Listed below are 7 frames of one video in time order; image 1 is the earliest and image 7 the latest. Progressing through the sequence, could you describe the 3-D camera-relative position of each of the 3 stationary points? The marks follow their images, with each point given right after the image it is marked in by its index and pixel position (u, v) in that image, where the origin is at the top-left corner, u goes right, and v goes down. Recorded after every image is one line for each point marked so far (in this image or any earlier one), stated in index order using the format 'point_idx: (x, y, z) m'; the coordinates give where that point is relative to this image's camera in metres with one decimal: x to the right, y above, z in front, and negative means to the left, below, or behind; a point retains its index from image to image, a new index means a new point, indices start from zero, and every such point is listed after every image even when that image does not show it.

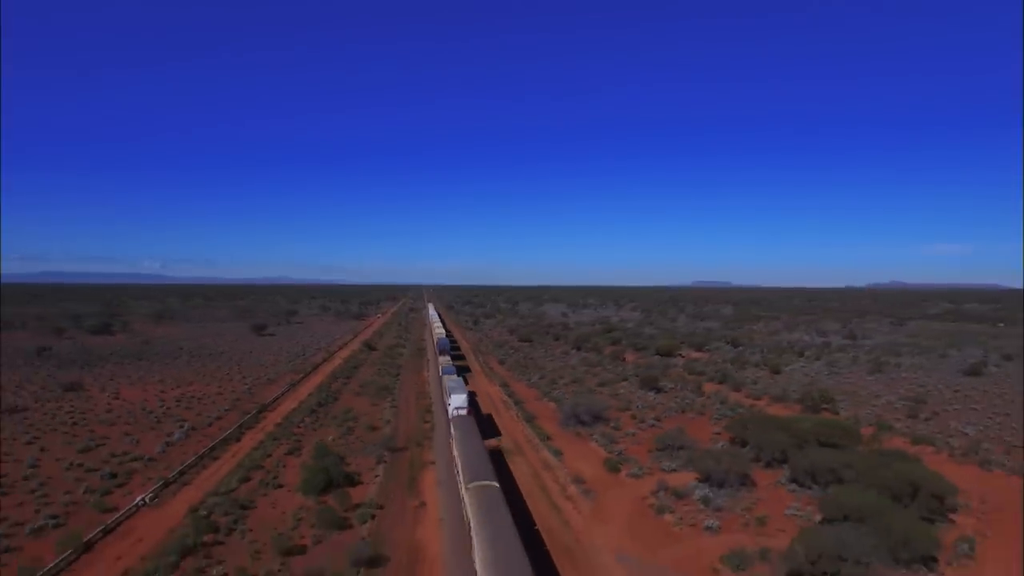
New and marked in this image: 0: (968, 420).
0: (+10.1, -2.9, +12.9) m
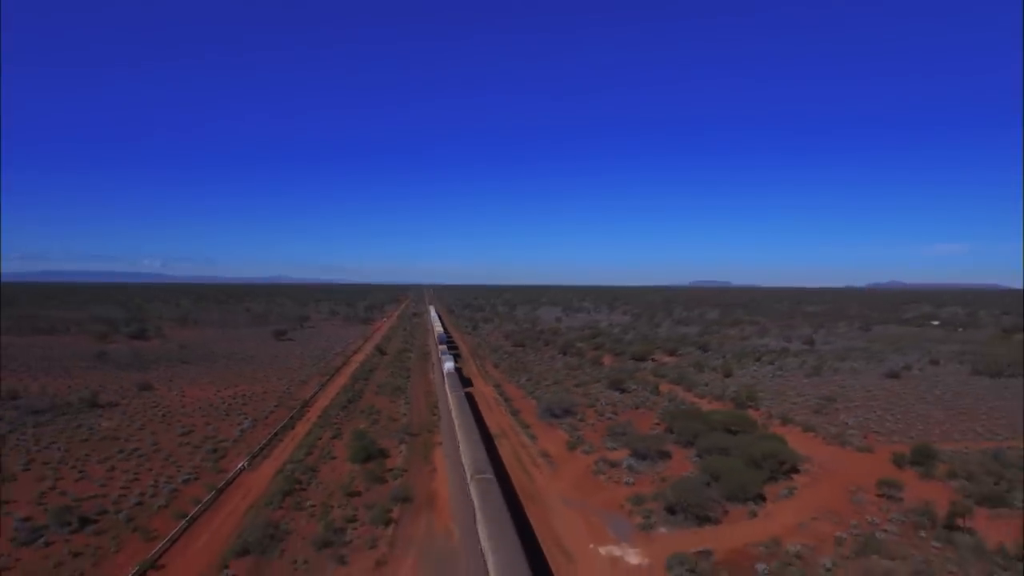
0: (+9.8, -3.6, +16.6) m
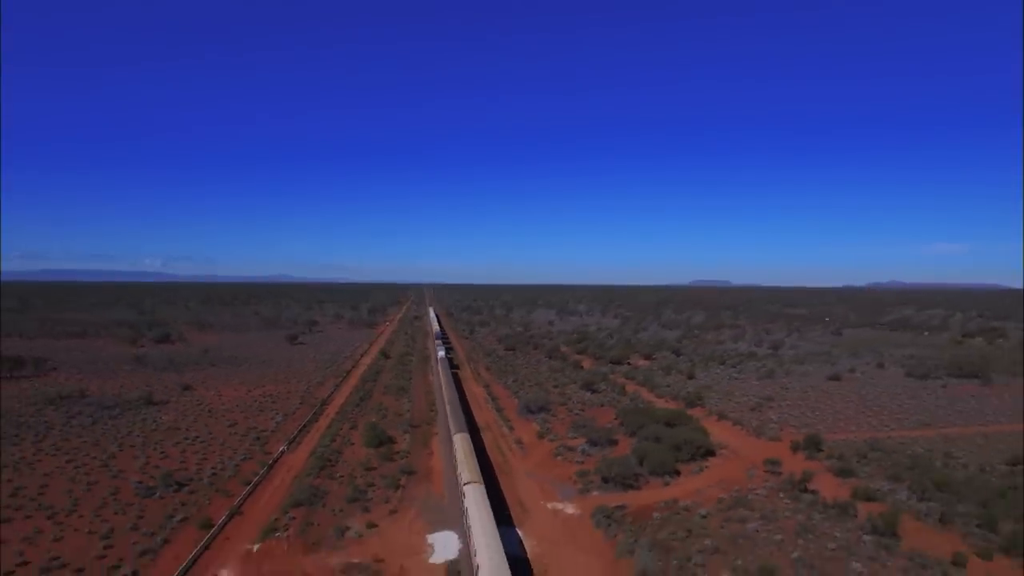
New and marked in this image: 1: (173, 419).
0: (+9.3, -4.2, +20.0) m
1: (-10.5, -4.1, +18.3) m
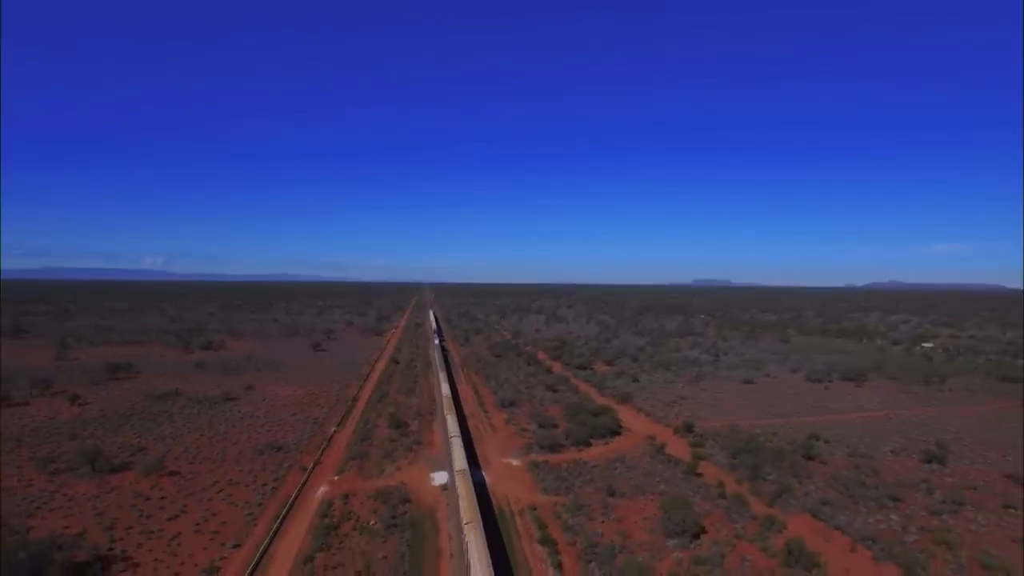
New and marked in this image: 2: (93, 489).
0: (+8.3, -5.6, +27.7) m
1: (-11.5, -5.4, +25.9) m
2: (-11.1, -5.3, +15.6) m
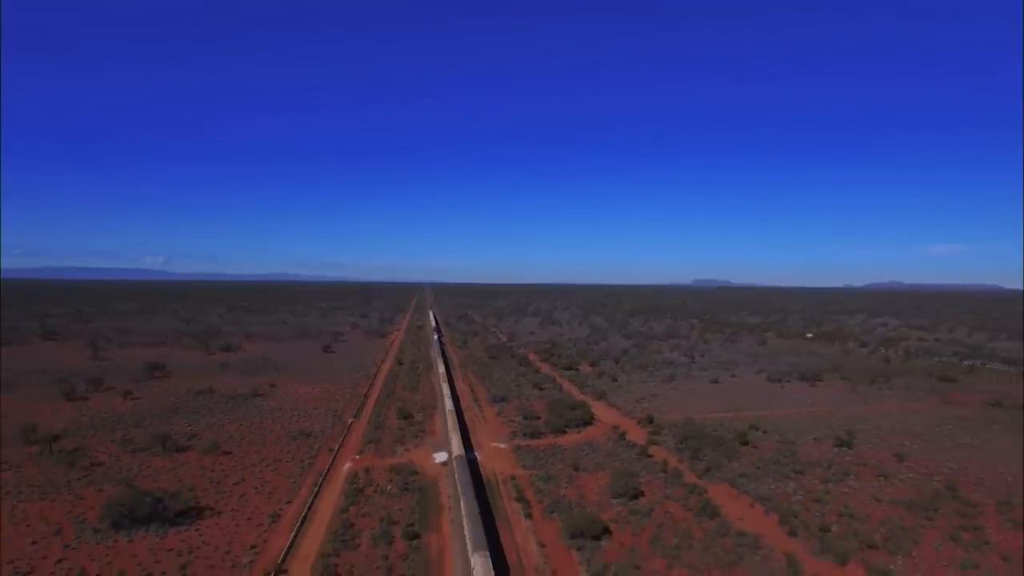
0: (+7.8, -6.2, +31.9) m
1: (-12.0, -6.0, +30.2) m
2: (-11.6, -5.9, +19.8) m
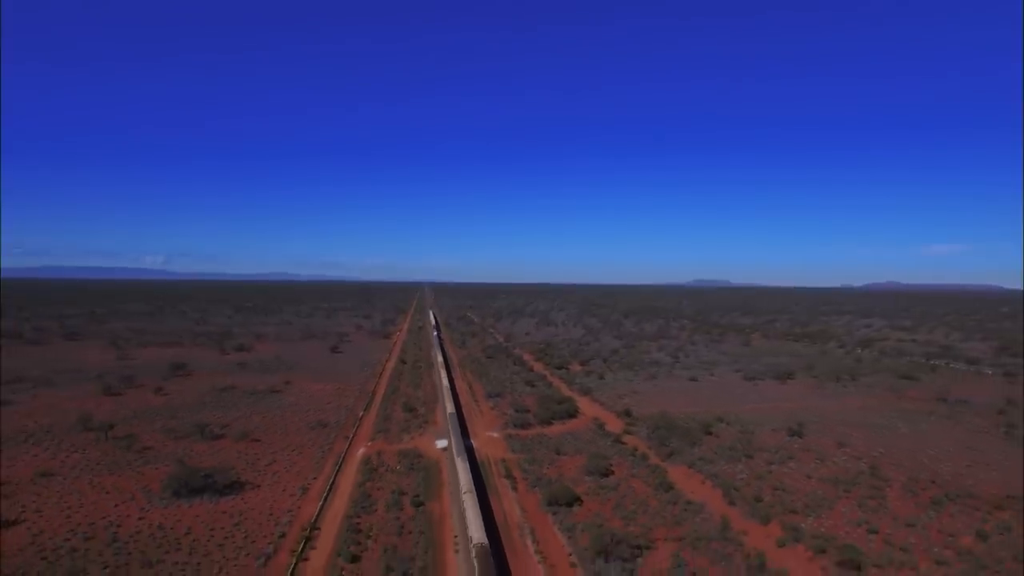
0: (+7.4, -6.6, +35.2) m
1: (-12.4, -6.3, +33.4) m
2: (-11.9, -6.3, +23.1) m
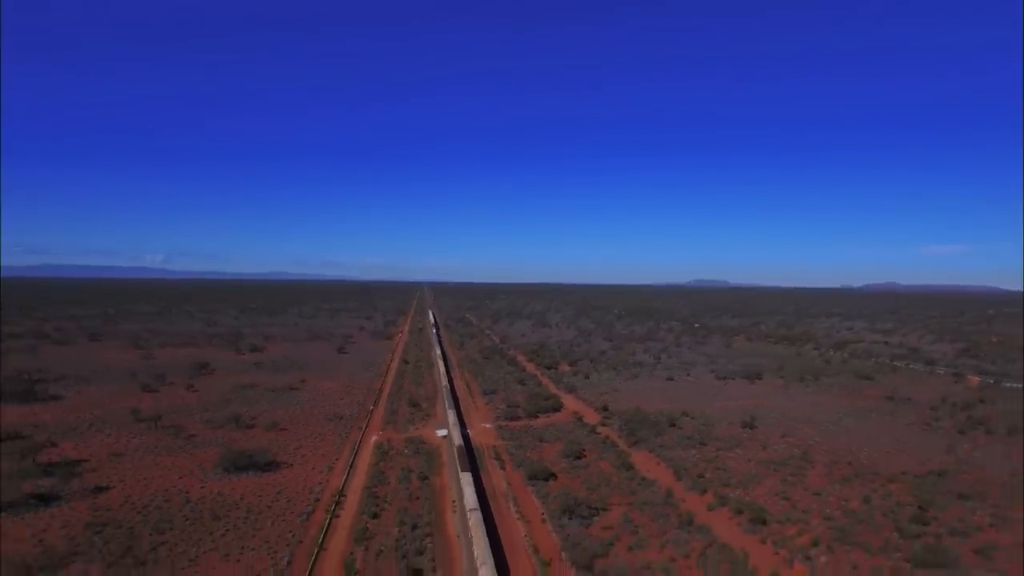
0: (+6.9, -7.1, +39.3) m
1: (-12.9, -6.9, +37.5) m
2: (-12.4, -6.8, +27.2) m
